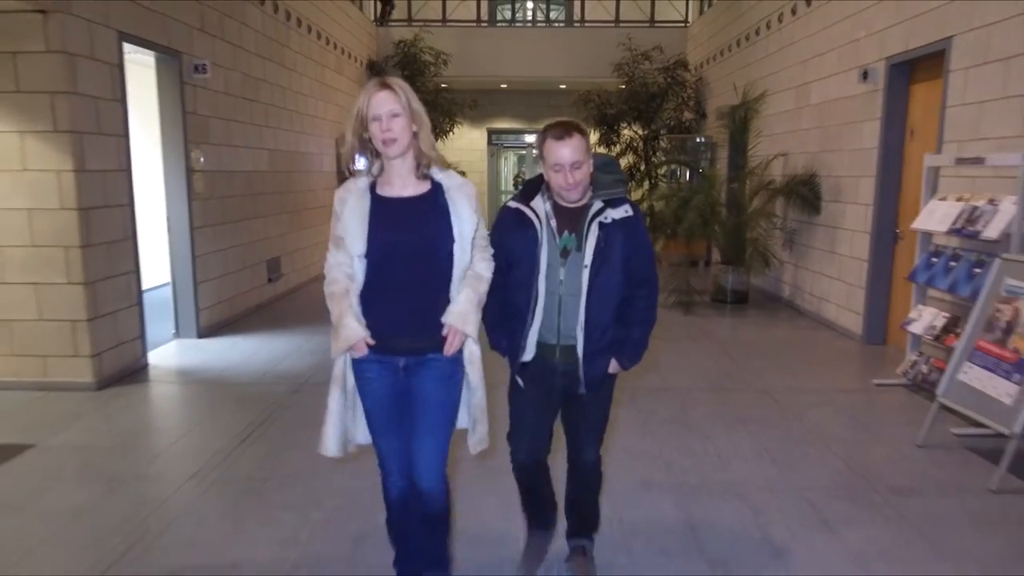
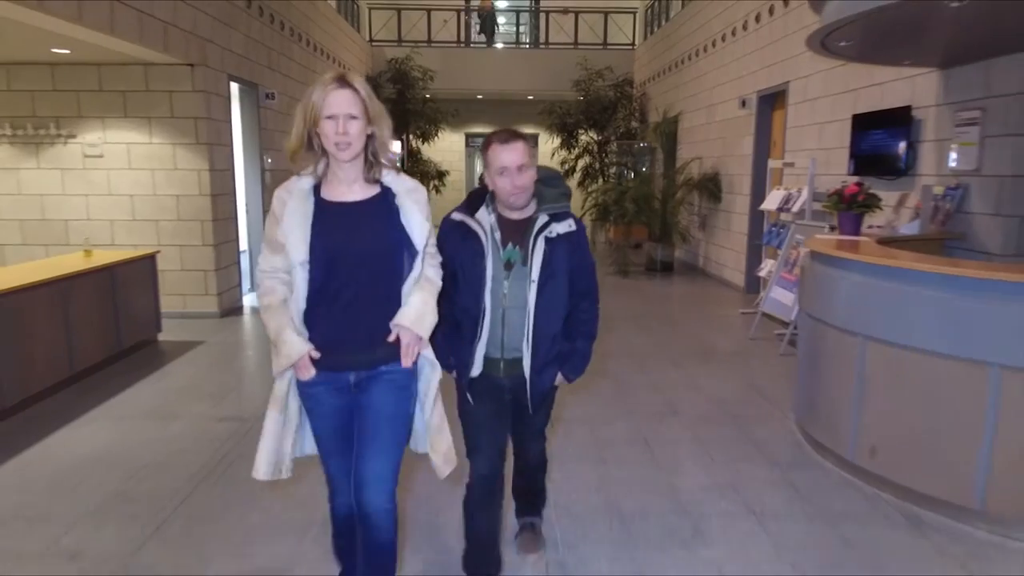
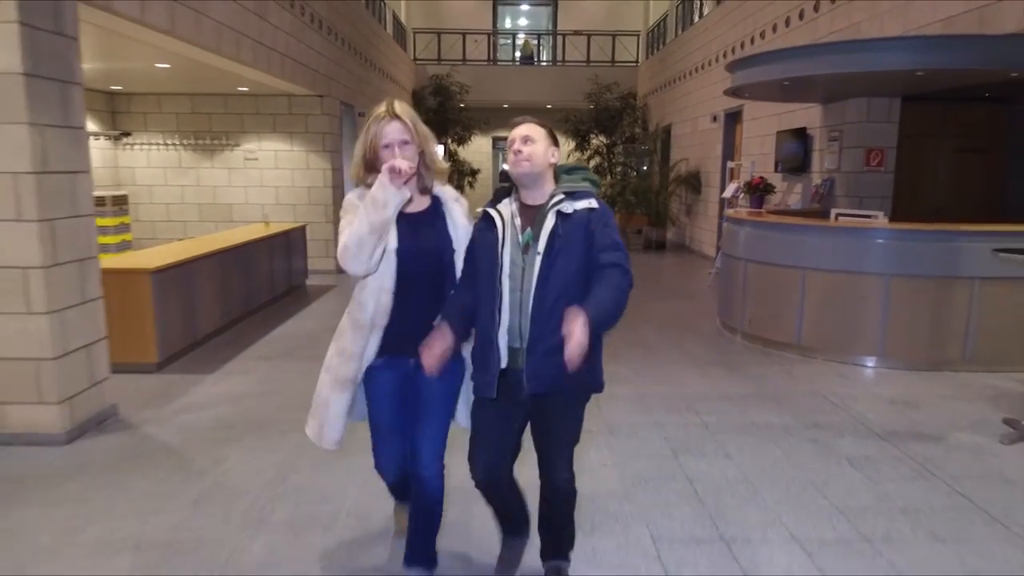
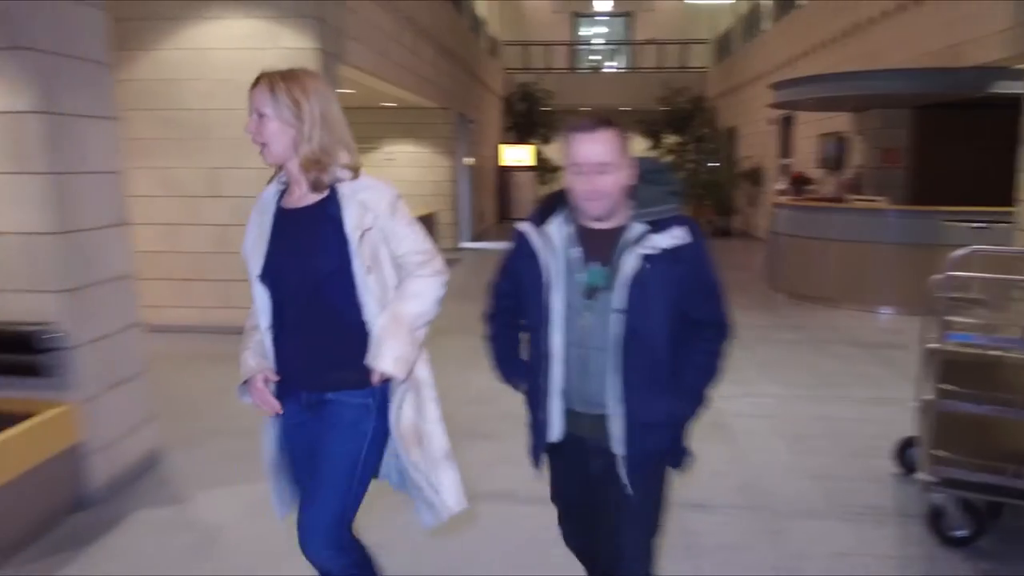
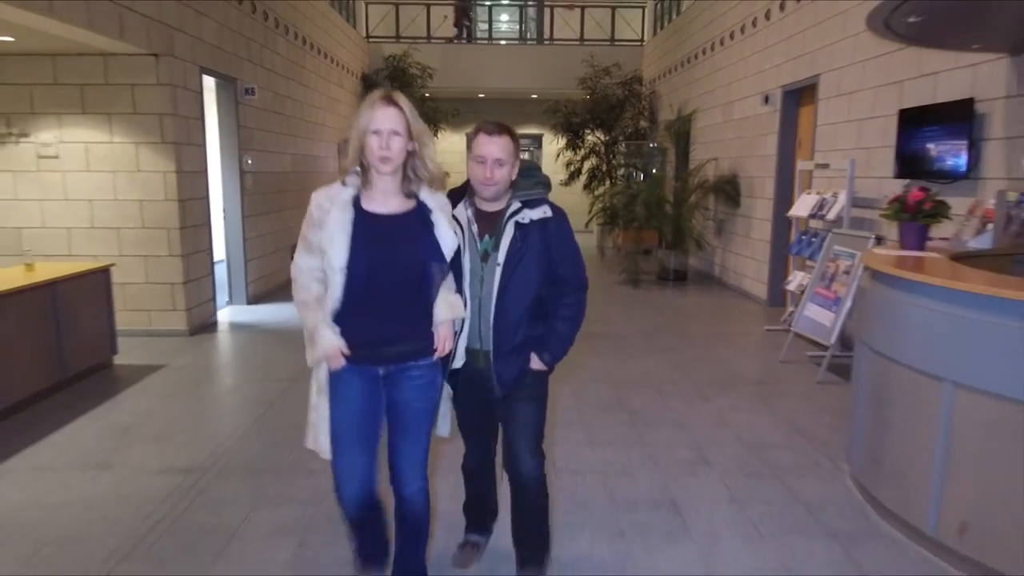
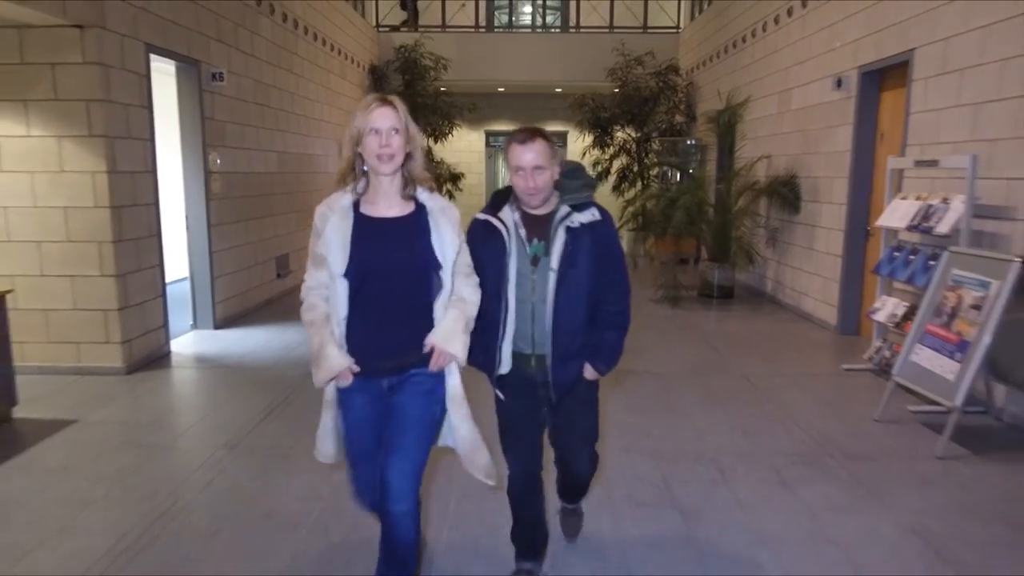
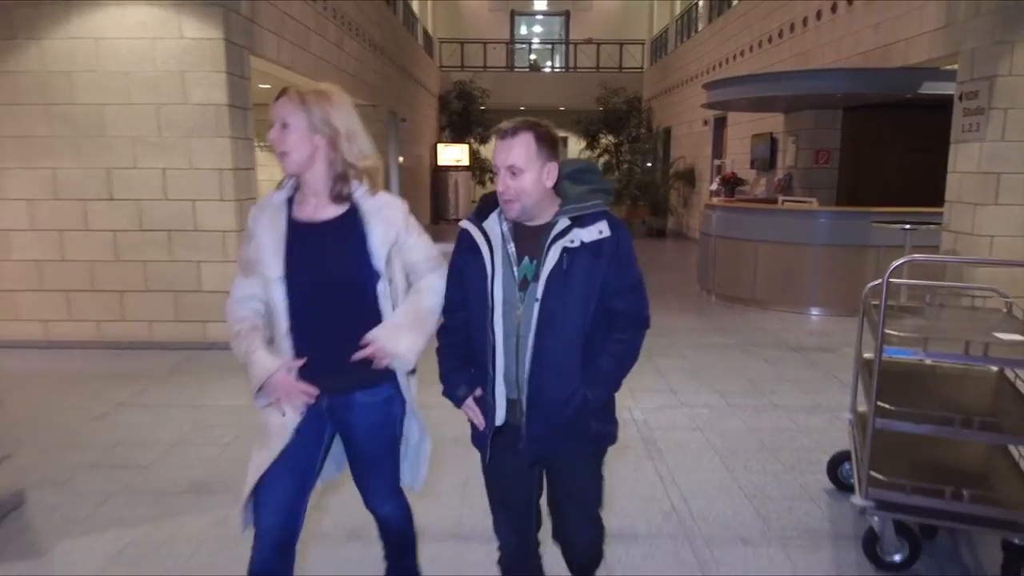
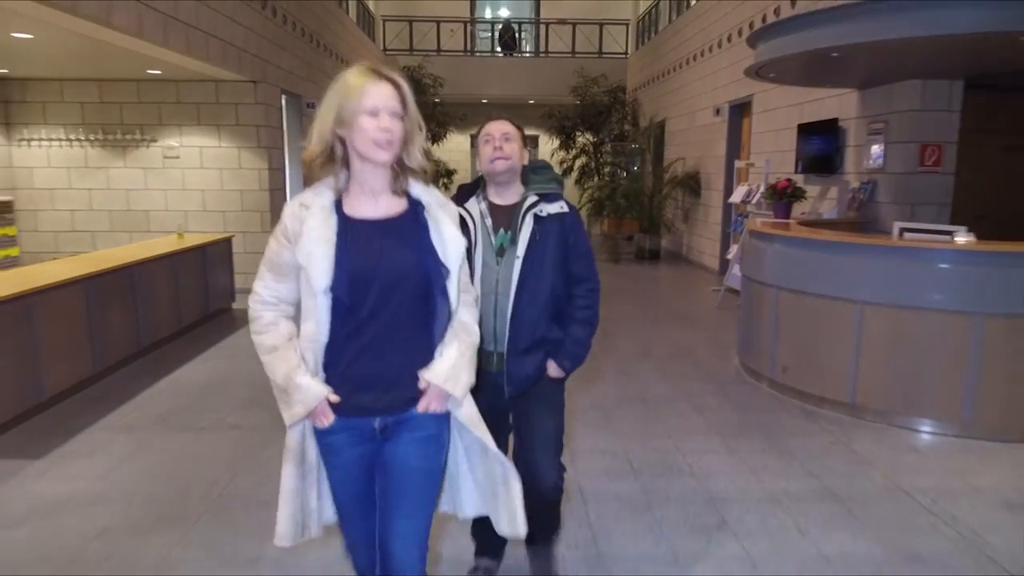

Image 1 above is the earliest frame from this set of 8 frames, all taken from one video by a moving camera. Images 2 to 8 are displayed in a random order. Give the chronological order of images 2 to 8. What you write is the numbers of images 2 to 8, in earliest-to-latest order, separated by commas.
6, 5, 2, 8, 3, 7, 4
